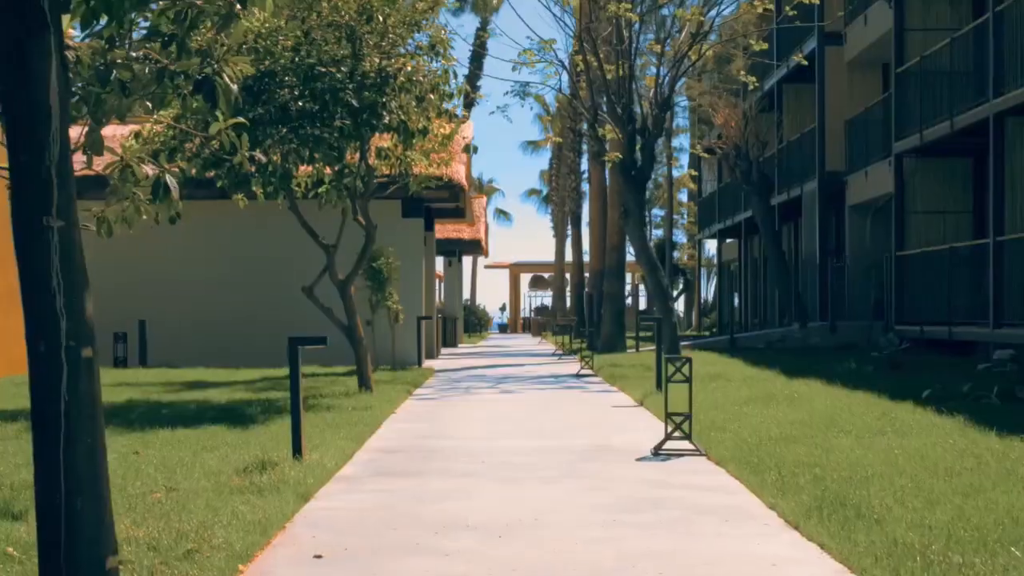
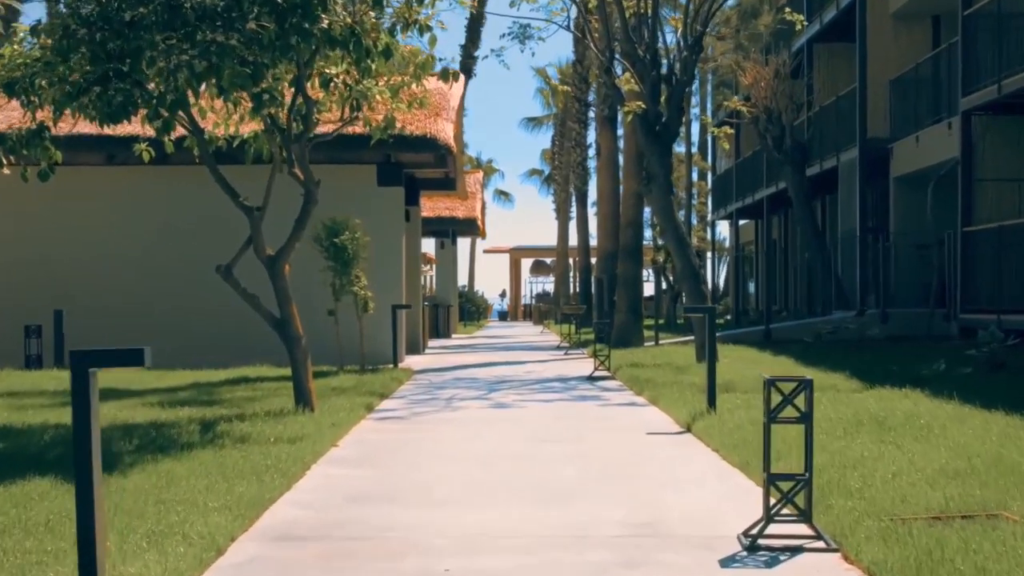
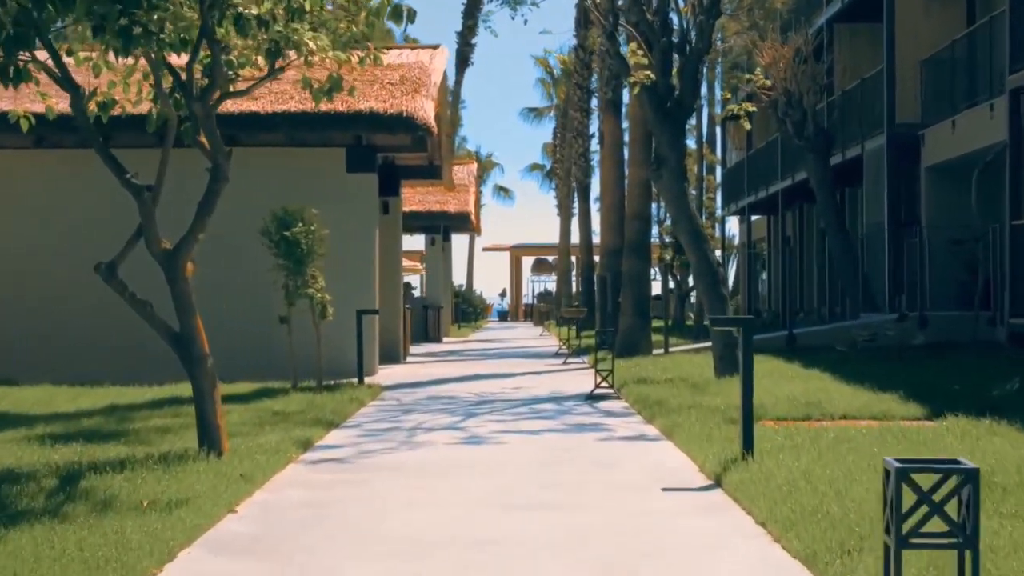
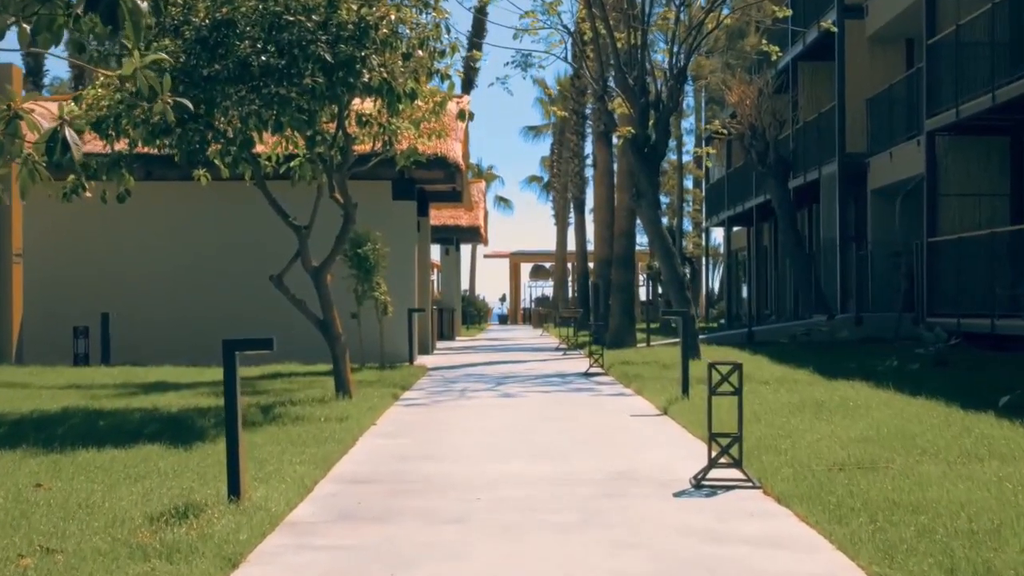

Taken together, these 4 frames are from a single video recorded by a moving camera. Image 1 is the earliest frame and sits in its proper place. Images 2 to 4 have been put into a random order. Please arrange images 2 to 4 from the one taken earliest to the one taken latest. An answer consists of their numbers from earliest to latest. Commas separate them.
4, 2, 3
